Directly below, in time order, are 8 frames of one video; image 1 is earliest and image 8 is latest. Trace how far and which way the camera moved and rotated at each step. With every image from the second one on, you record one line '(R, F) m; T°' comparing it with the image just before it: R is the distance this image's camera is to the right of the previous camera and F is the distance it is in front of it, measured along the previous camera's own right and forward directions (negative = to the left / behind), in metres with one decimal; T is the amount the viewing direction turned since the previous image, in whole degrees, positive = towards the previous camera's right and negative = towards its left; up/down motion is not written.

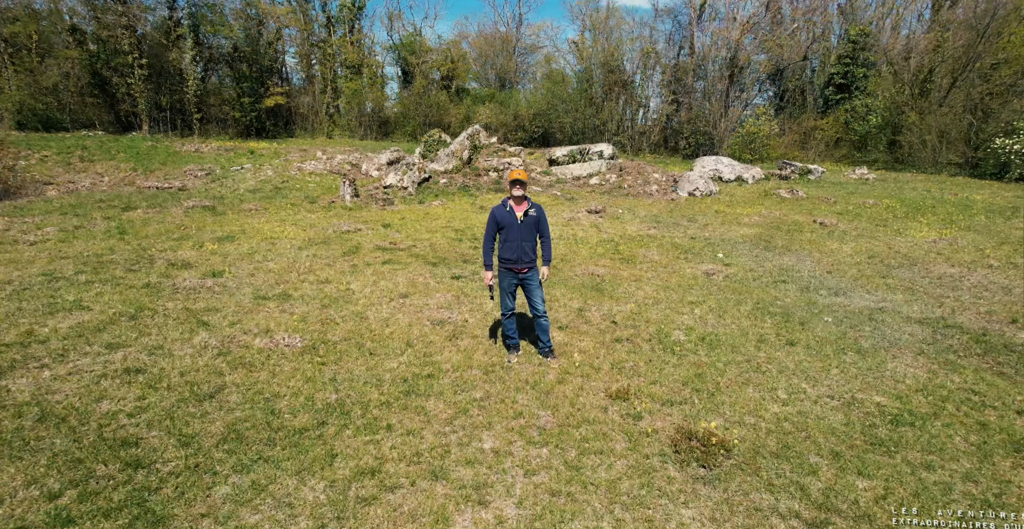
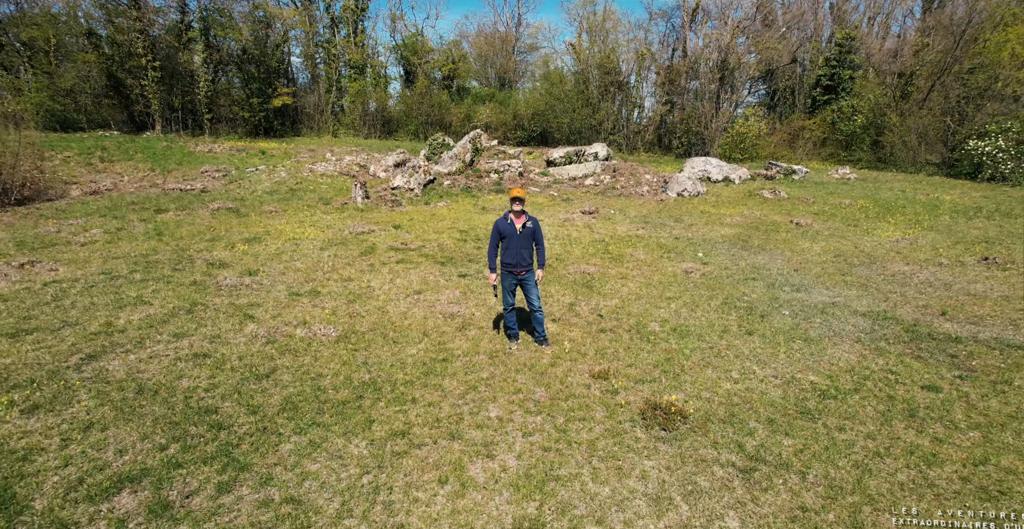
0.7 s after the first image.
(0.0, -1.0) m; 0°
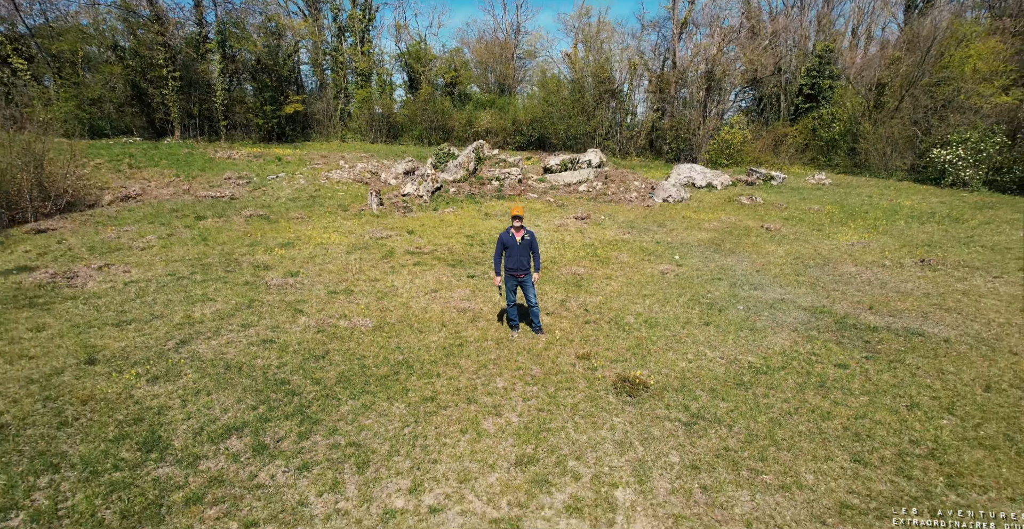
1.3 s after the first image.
(0.0, -1.5) m; 0°
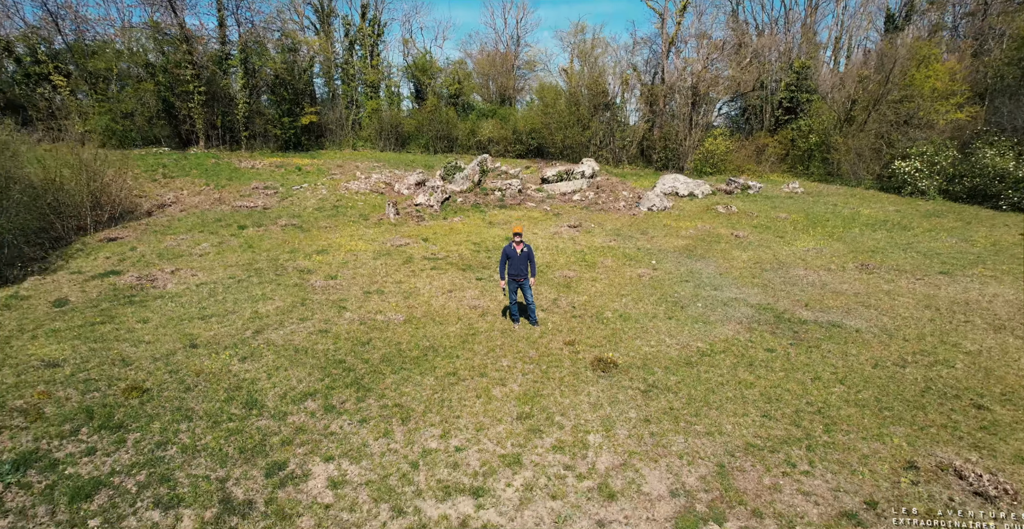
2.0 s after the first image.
(0.0, -2.0) m; 0°
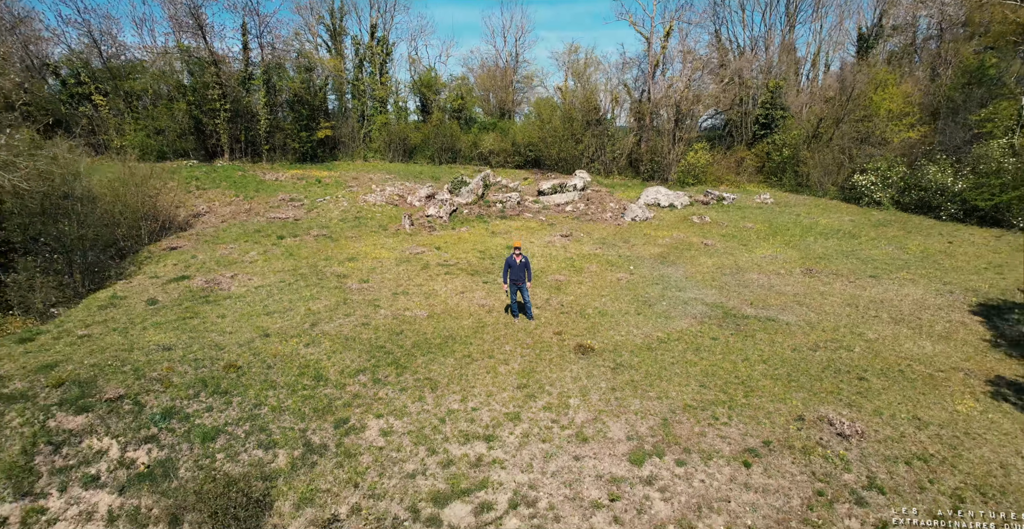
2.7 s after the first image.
(-0.1, -2.5) m; 0°
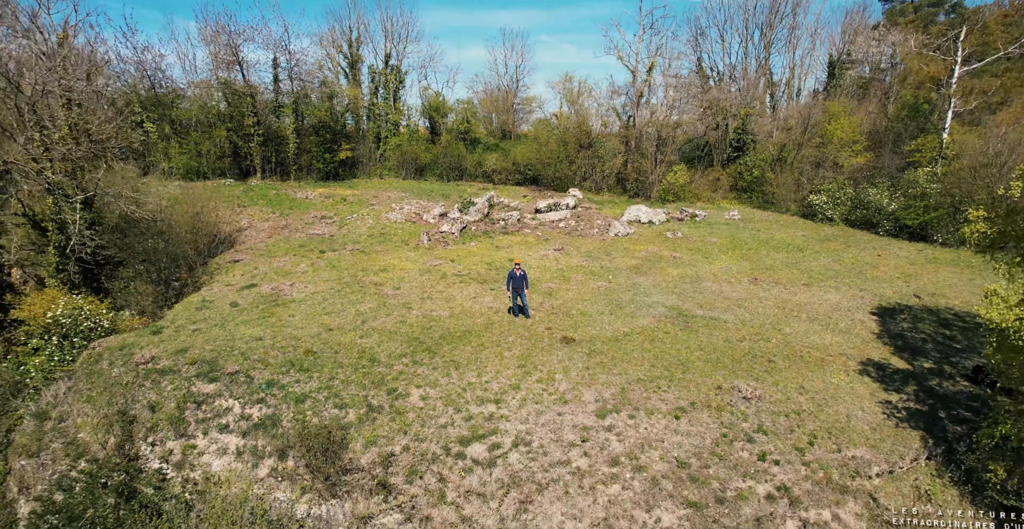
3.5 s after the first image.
(0.0, -3.7) m; 0°
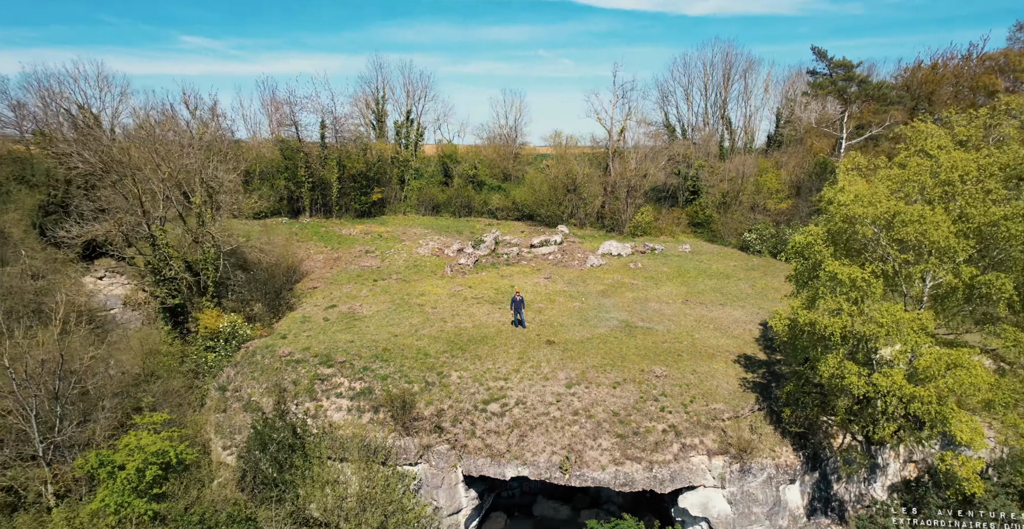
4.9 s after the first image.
(-0.1, -7.8) m; 0°
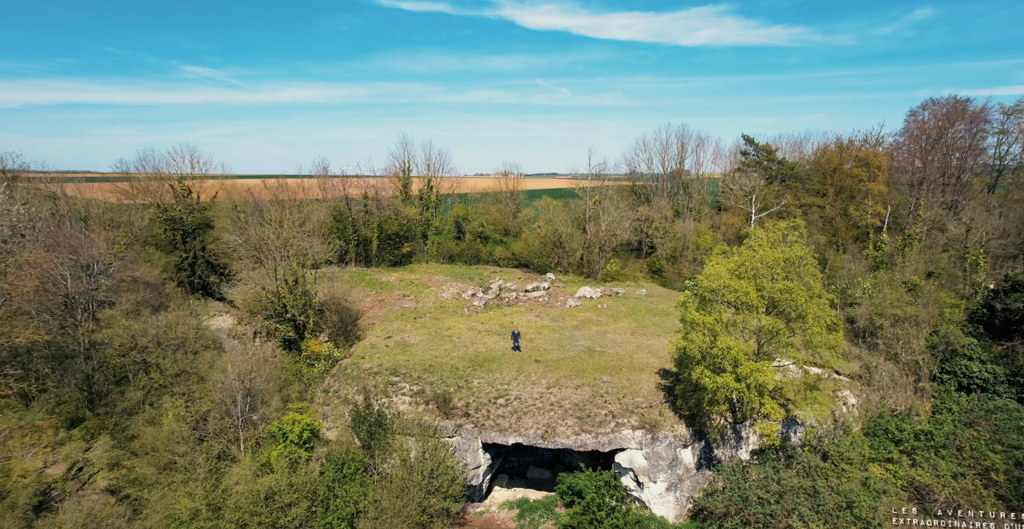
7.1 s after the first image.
(-0.1, -11.8) m; 0°
